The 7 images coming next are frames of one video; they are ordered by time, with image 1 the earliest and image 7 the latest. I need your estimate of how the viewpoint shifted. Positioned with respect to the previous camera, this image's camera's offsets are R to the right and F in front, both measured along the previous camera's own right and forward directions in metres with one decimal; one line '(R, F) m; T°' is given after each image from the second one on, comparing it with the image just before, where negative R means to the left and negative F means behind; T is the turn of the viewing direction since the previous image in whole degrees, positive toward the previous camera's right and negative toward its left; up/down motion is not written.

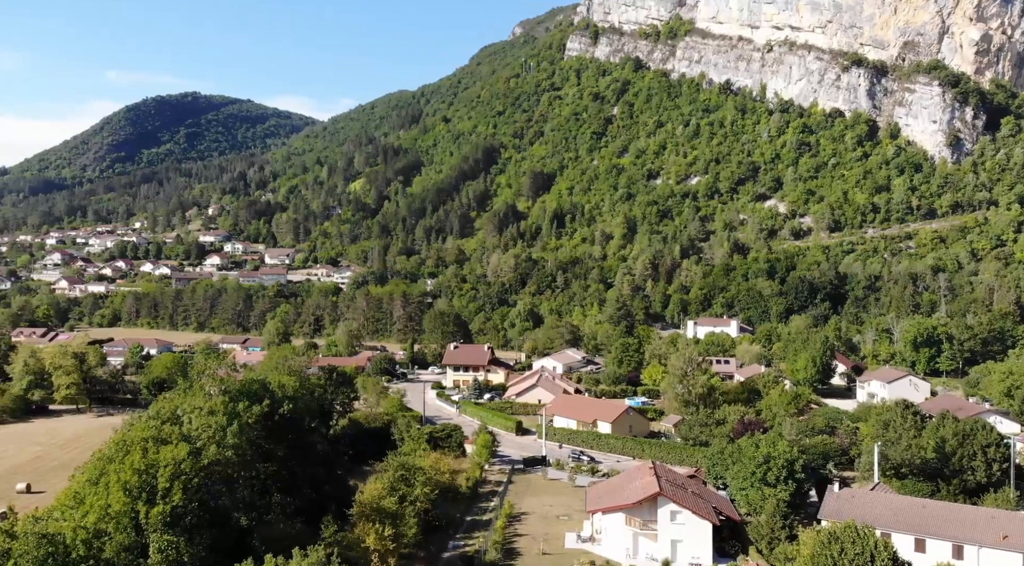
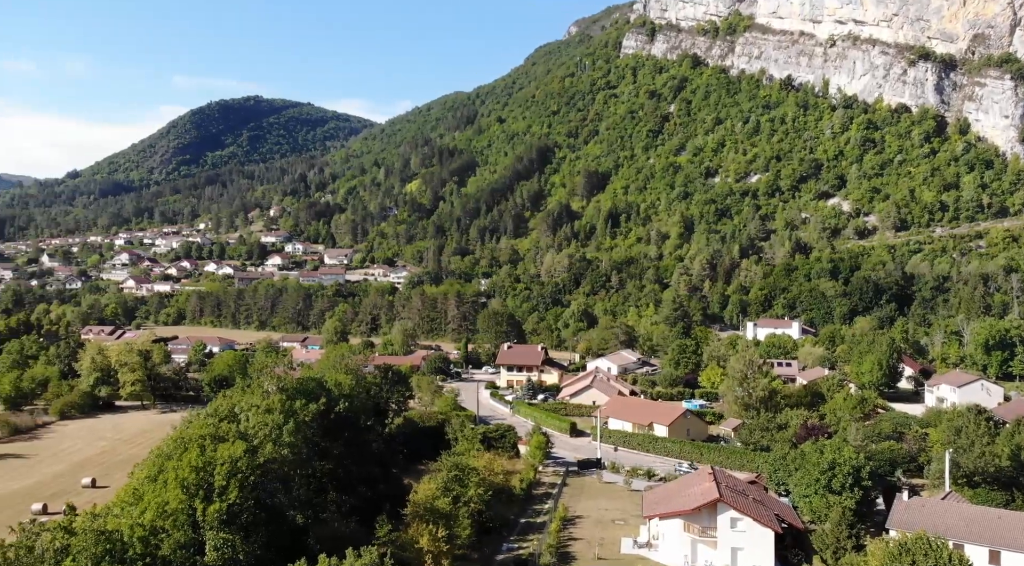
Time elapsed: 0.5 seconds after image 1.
(0.0, +0.5) m; -4°
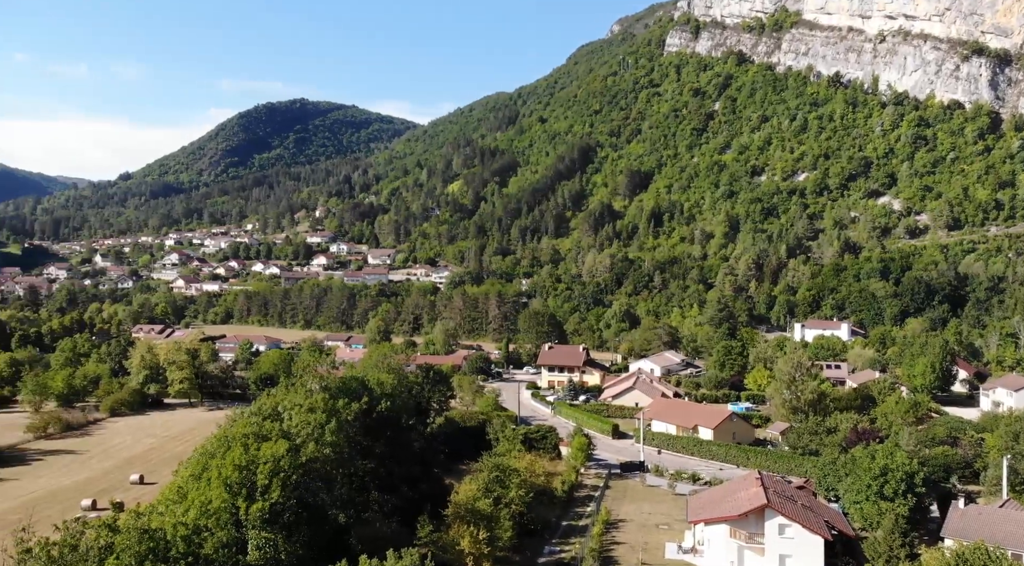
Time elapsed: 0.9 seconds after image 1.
(0.0, +0.4) m; -3°
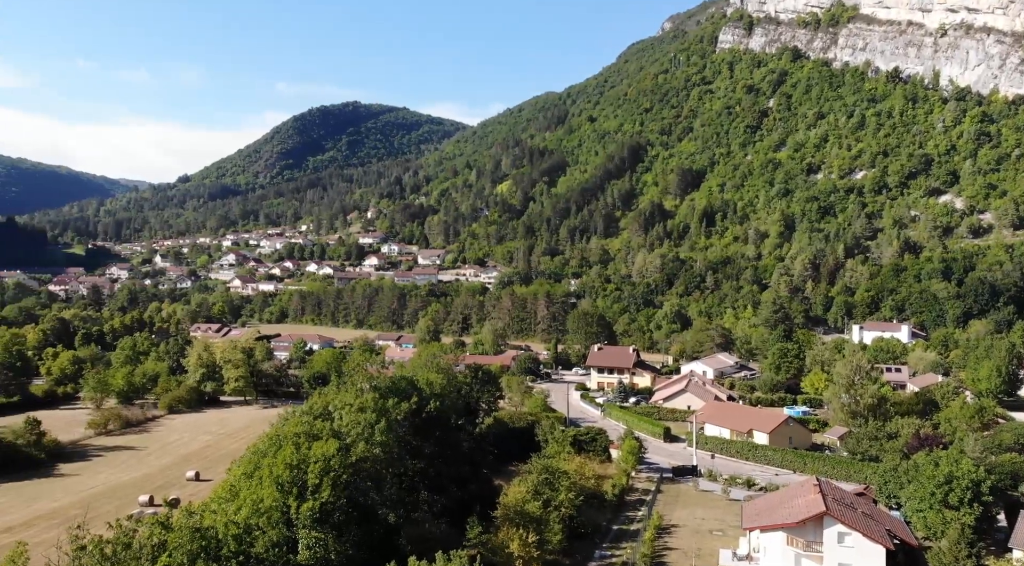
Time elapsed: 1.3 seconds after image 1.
(-0.1, +0.3) m; -3°
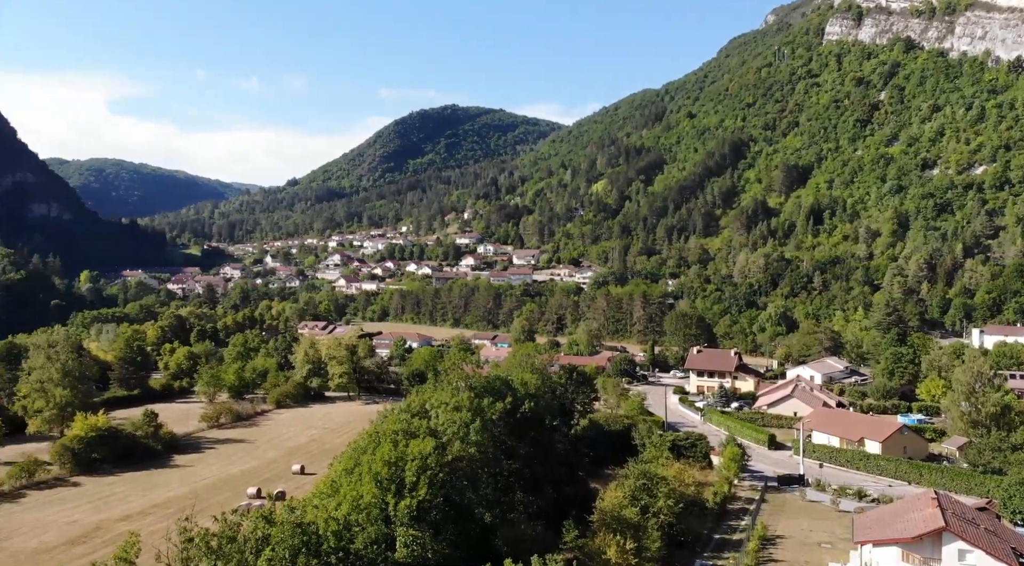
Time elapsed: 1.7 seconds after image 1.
(-0.1, +0.5) m; -6°
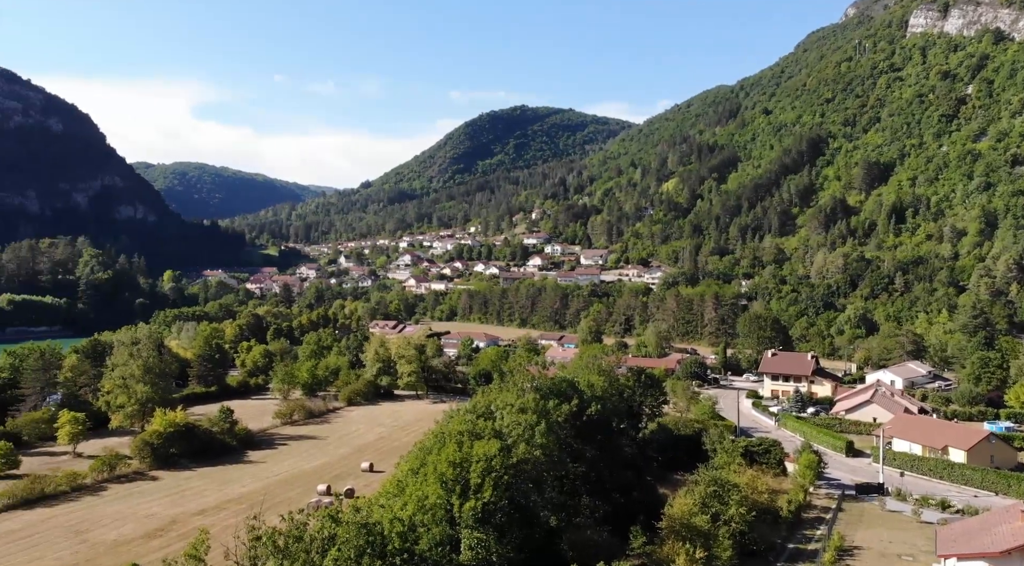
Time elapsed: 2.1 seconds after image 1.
(+0.1, +0.4) m; -5°
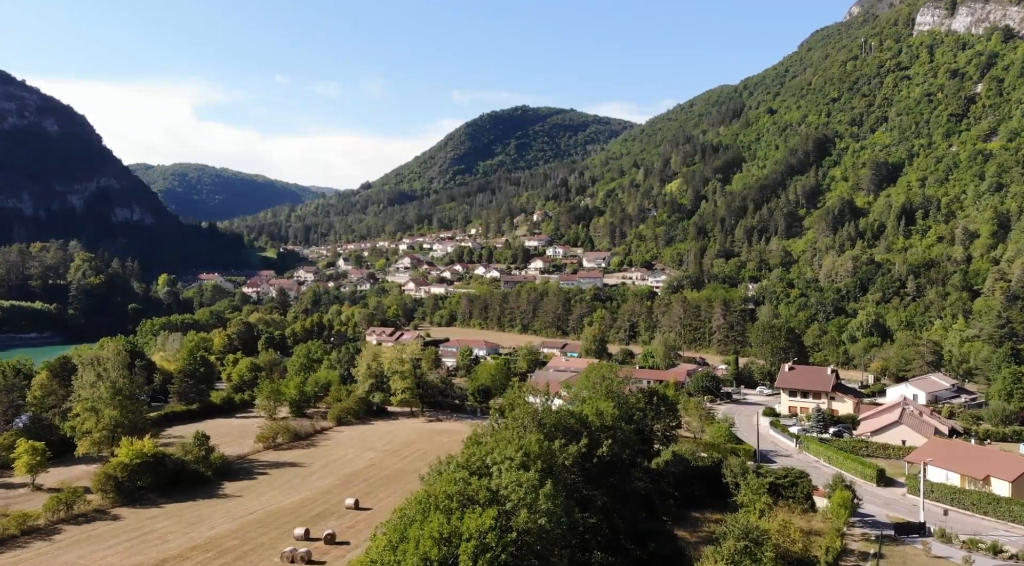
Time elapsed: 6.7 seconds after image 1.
(+0.1, +4.1) m; 0°
